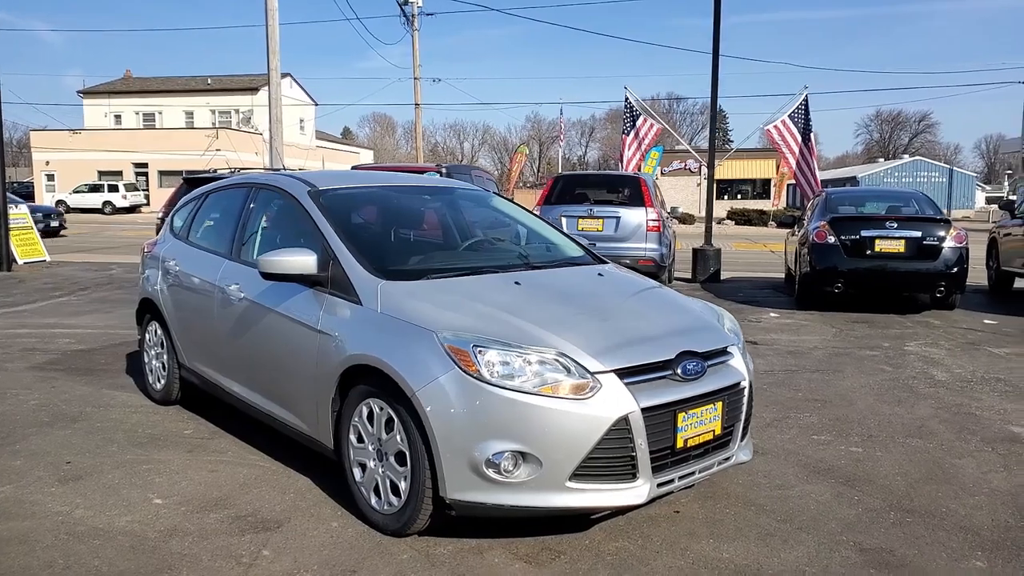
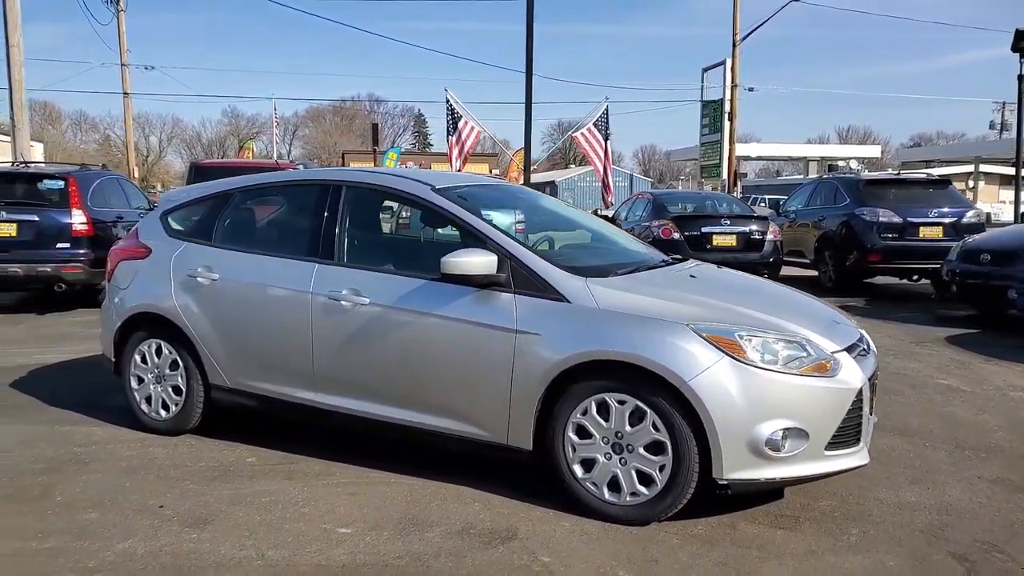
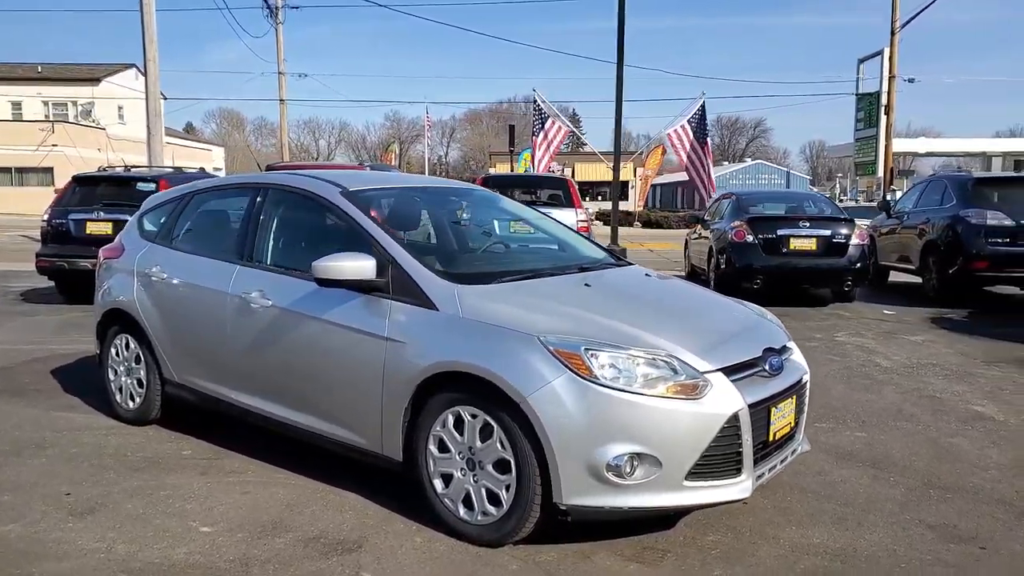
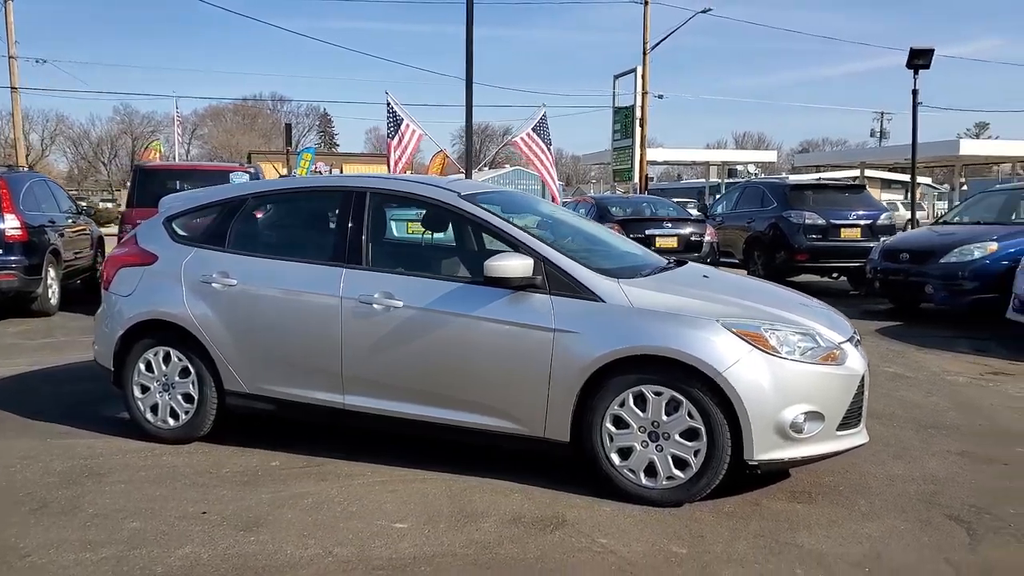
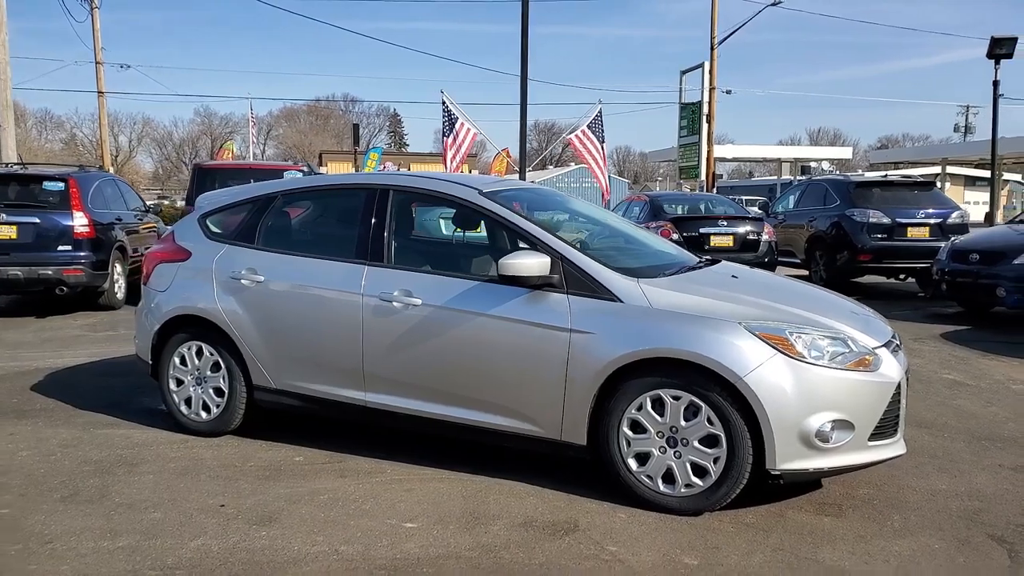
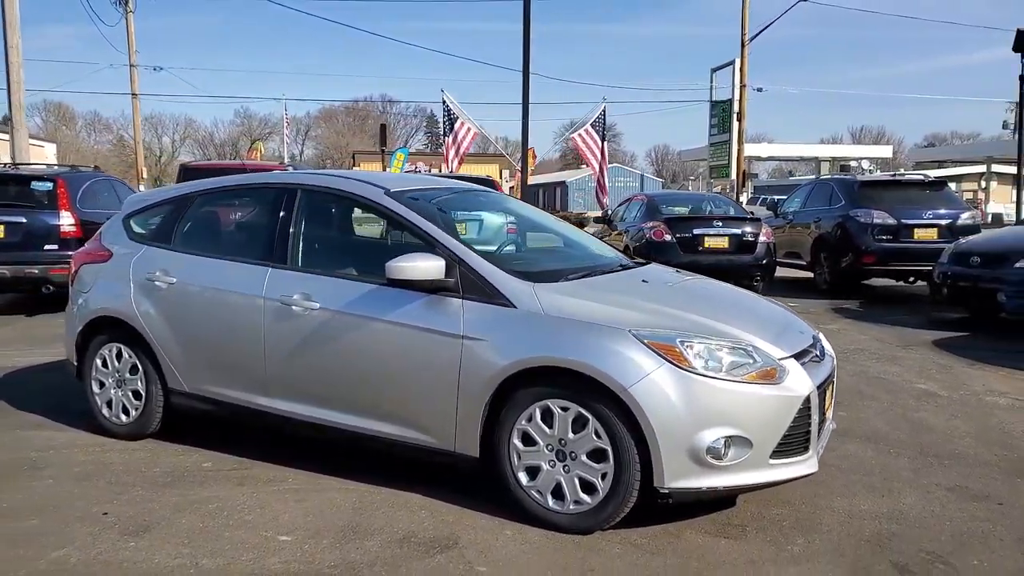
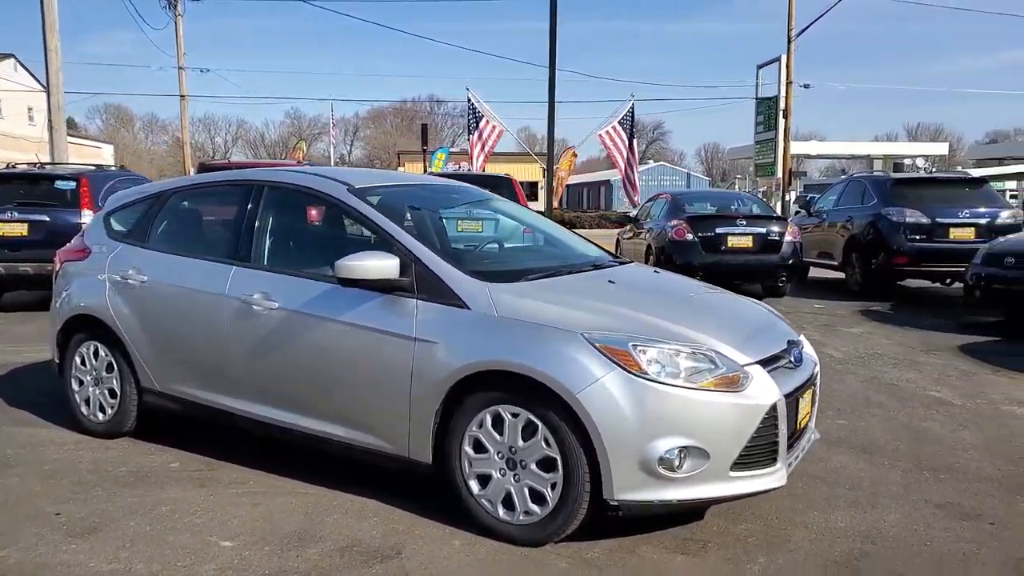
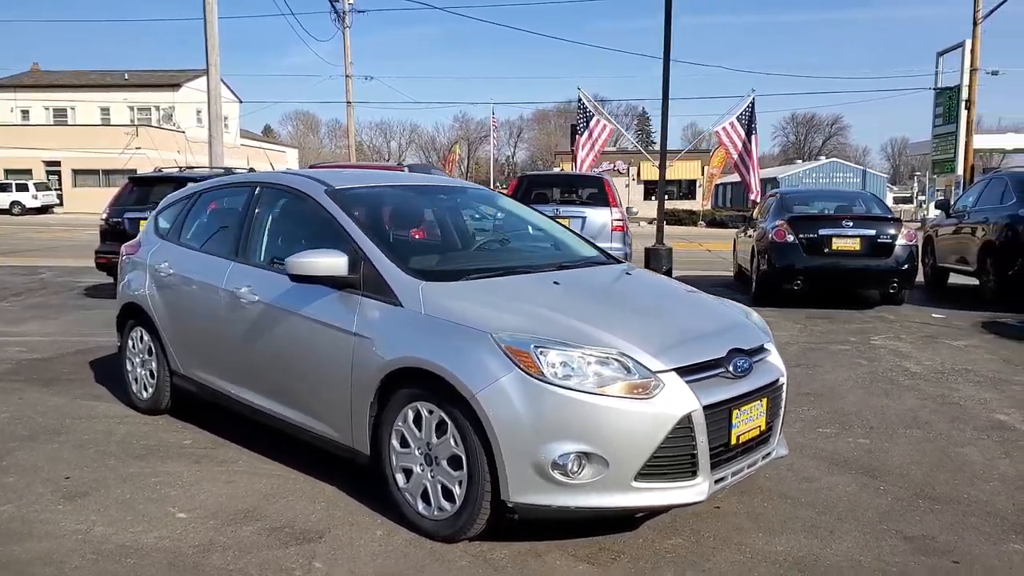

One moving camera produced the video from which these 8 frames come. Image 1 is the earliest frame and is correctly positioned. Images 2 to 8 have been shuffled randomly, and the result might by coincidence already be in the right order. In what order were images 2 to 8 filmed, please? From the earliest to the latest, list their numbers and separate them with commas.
8, 3, 7, 6, 2, 5, 4
